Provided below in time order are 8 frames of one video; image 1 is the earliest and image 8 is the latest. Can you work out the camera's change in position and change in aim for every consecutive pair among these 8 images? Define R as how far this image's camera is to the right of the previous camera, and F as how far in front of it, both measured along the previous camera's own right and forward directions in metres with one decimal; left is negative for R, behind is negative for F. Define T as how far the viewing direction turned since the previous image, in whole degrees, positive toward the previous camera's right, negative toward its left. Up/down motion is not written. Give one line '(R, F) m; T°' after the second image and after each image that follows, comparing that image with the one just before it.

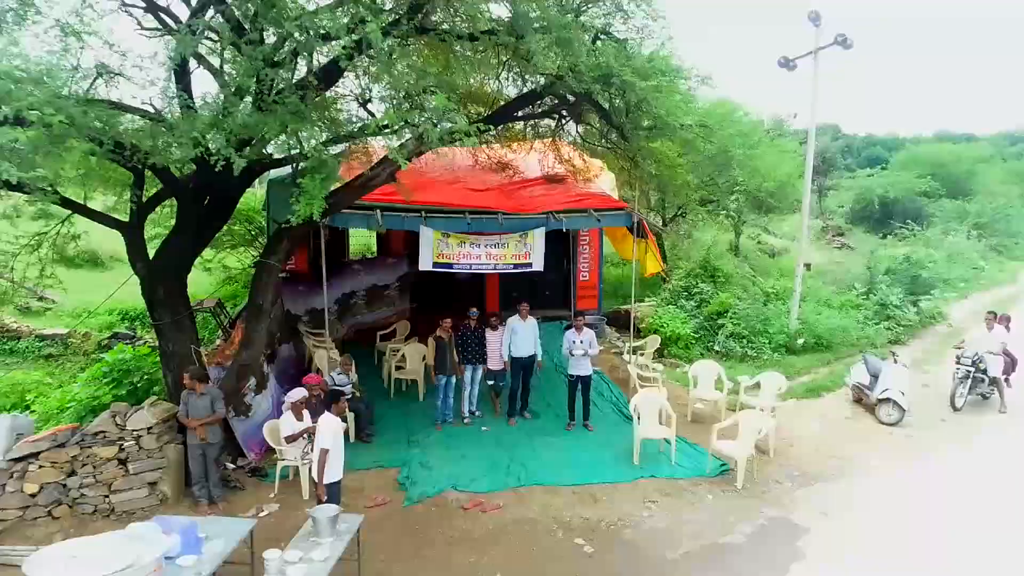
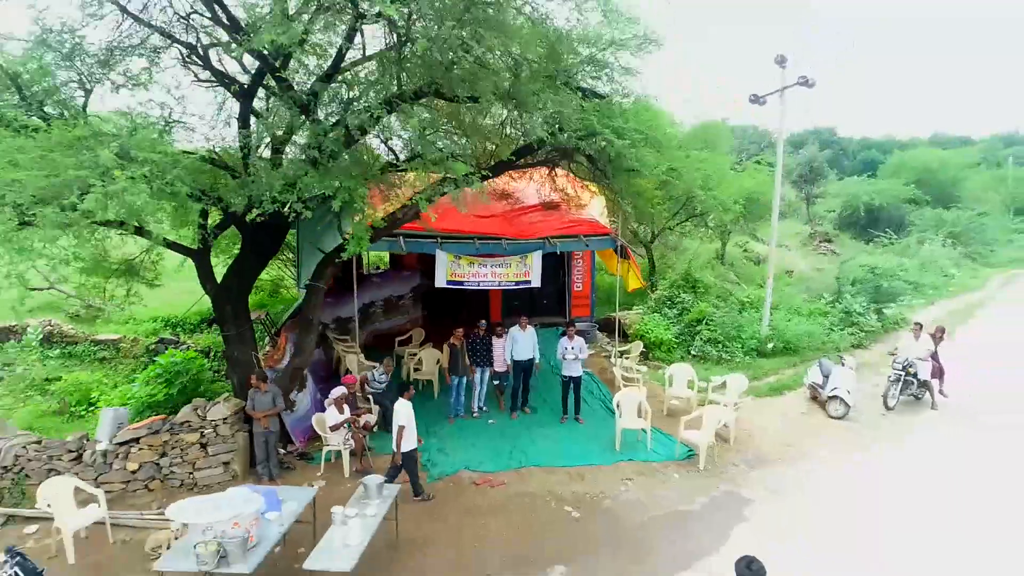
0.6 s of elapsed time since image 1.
(0.0, -1.2) m; 0°
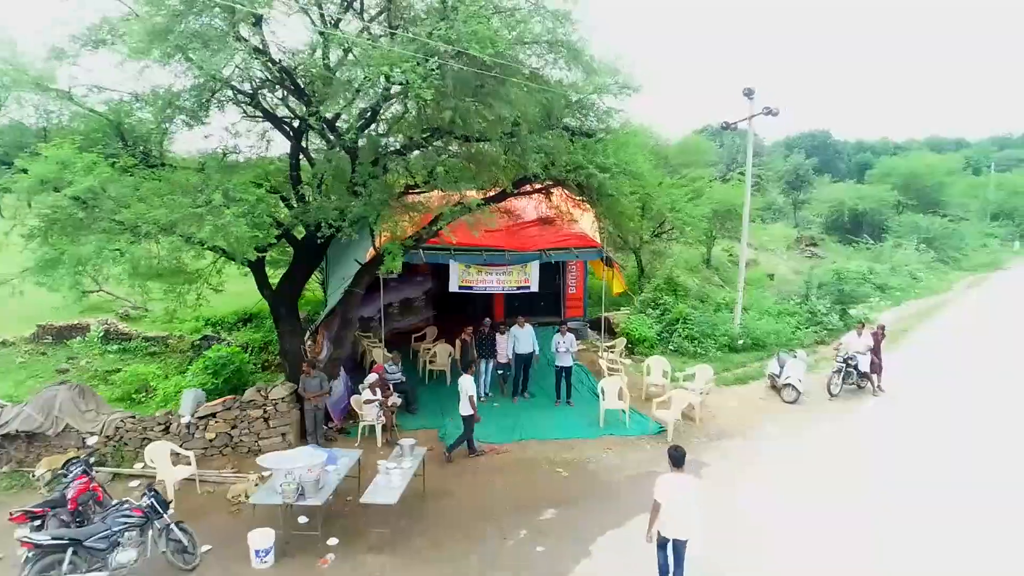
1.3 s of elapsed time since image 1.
(0.0, -1.5) m; 0°
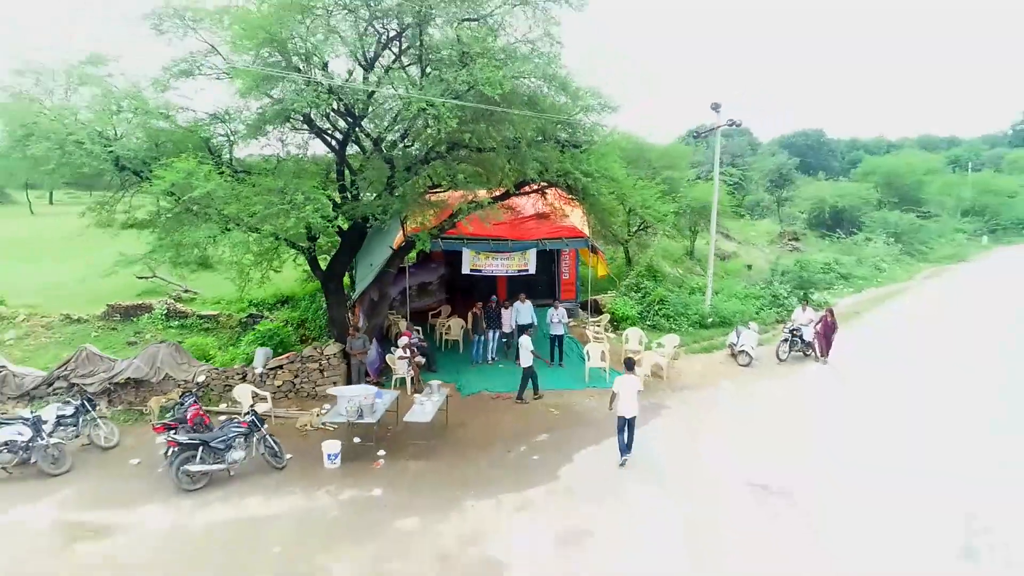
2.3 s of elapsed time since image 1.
(0.0, -2.1) m; 0°
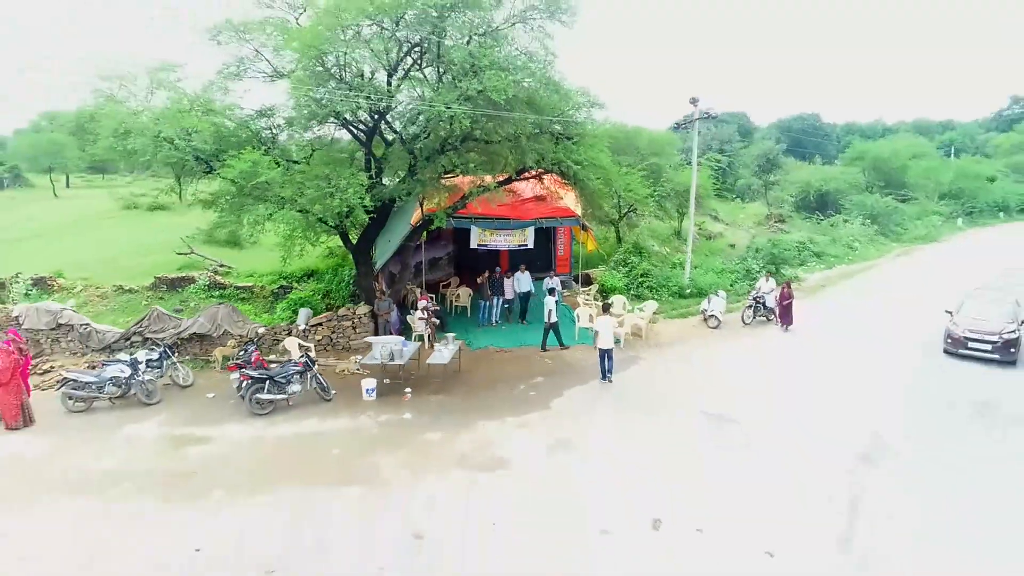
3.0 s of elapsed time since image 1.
(0.0, -1.9) m; 0°
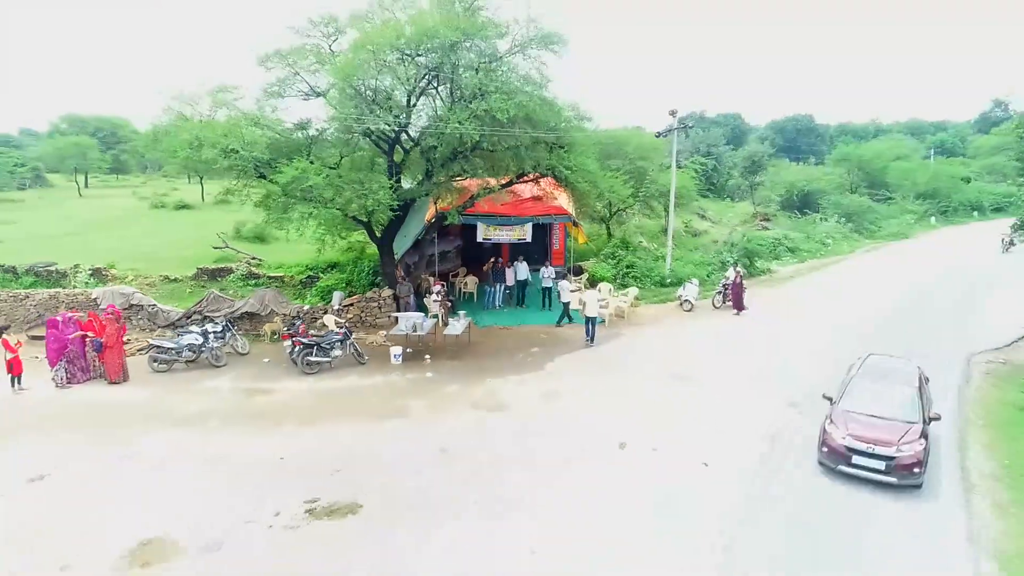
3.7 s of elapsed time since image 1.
(0.0, -2.2) m; 0°
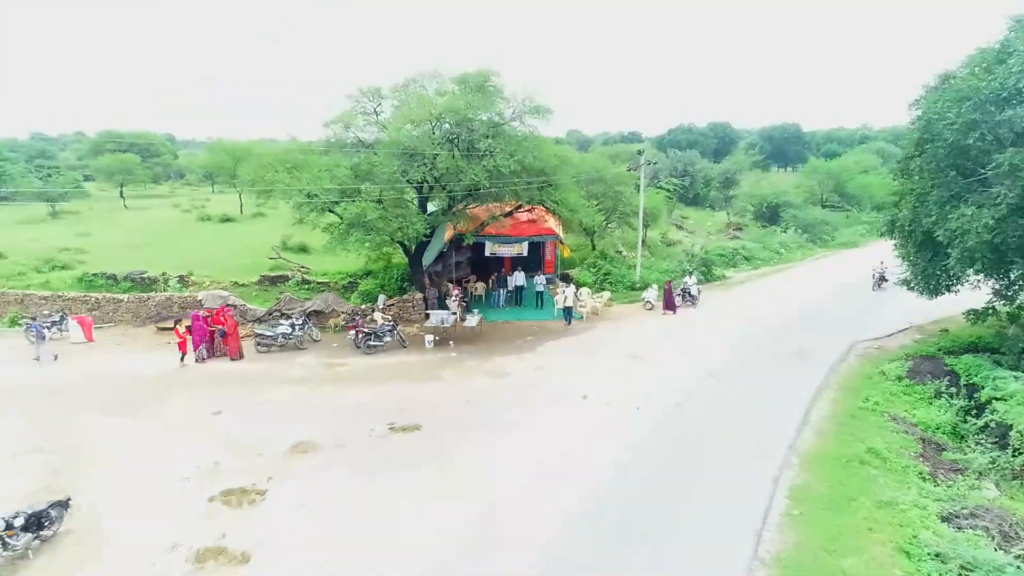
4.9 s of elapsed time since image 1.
(0.0, -4.6) m; 0°
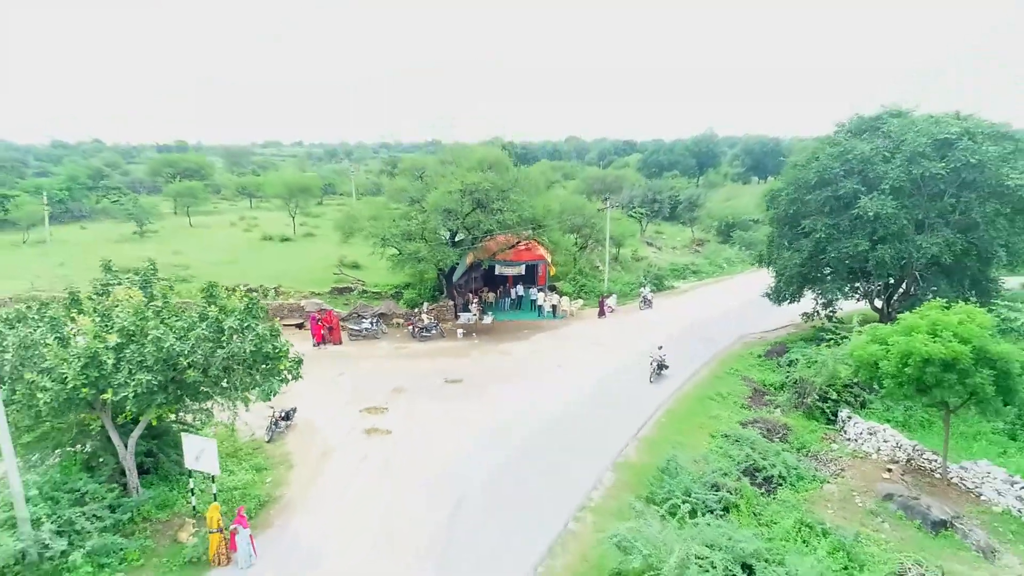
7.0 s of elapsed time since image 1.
(-0.1, -8.7) m; 0°
